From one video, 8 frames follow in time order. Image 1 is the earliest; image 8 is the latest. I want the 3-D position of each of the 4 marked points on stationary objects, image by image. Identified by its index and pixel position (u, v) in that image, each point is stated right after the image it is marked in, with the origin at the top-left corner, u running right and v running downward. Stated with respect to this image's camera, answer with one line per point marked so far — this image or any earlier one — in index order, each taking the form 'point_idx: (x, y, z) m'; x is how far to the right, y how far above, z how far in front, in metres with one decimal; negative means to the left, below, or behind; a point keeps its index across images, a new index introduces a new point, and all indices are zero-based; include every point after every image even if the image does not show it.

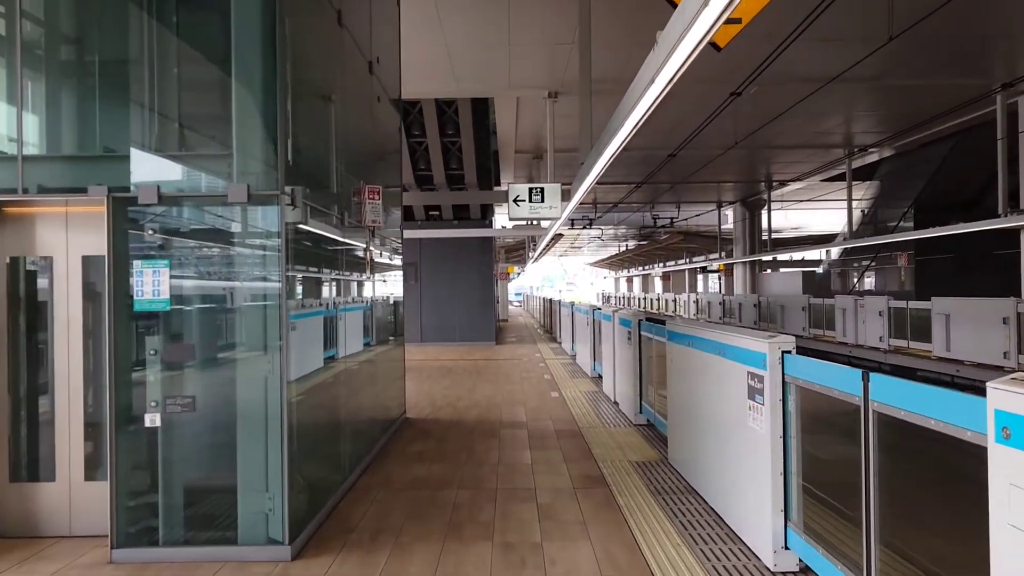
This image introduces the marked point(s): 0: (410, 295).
0: (-1.8, -0.1, +14.1) m
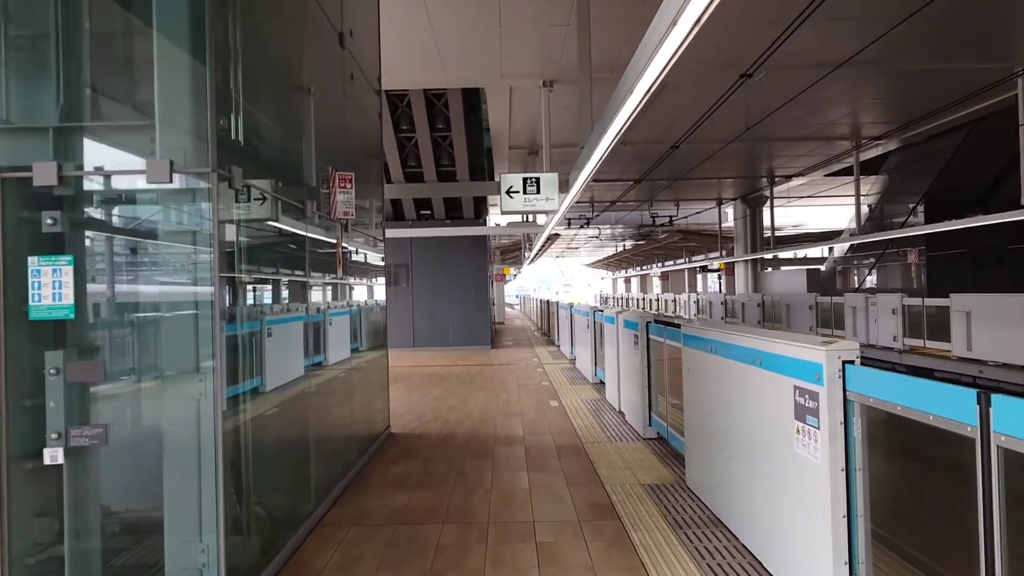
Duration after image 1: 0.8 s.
0: (-1.9, -0.1, +13.6) m
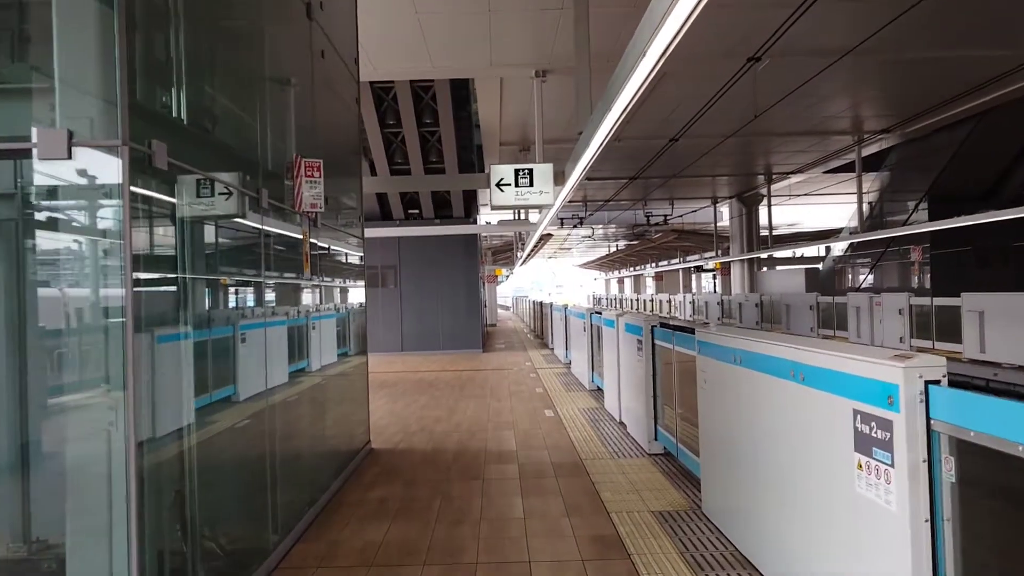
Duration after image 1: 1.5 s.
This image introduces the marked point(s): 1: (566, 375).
0: (-2.0, -0.2, +13.1) m
1: (+0.6, -0.9, +8.5) m
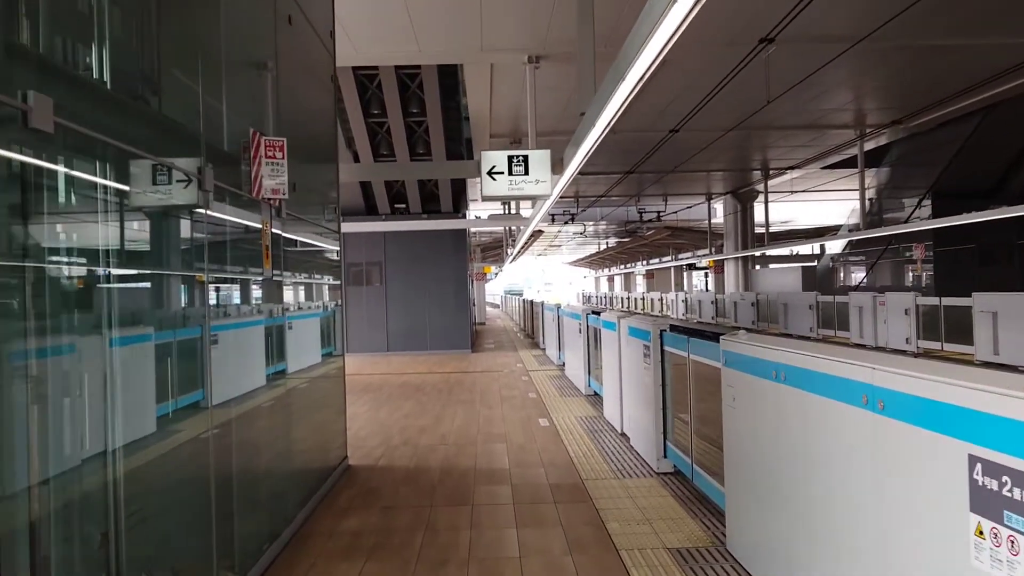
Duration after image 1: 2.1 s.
0: (-2.1, -0.1, +12.6) m
1: (+0.5, -0.9, +8.0) m
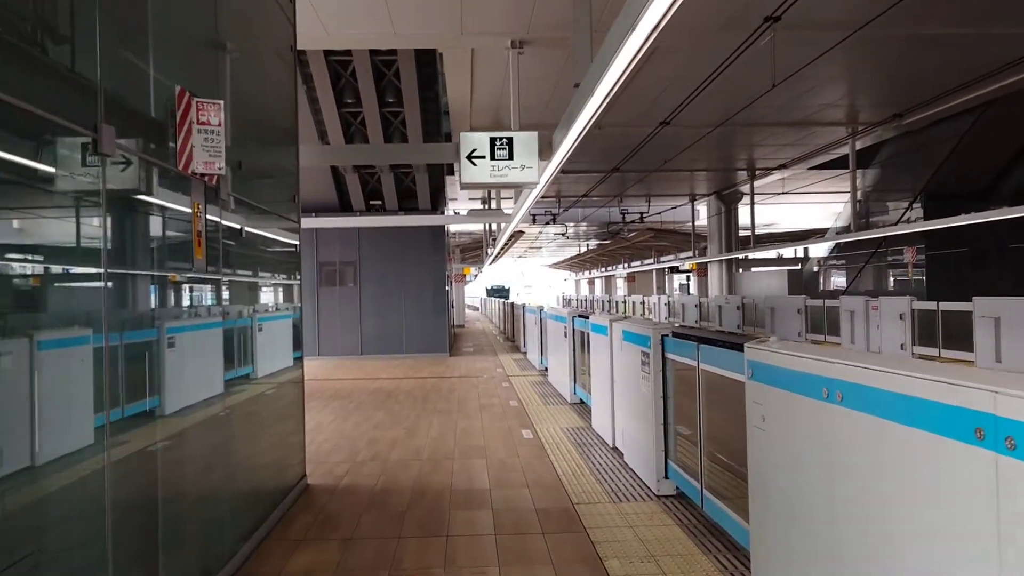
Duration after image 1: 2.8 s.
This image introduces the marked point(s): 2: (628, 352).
0: (-2.4, -0.1, +12.1) m
1: (+0.3, -0.9, +7.6) m
2: (+0.6, -0.3, +4.0) m
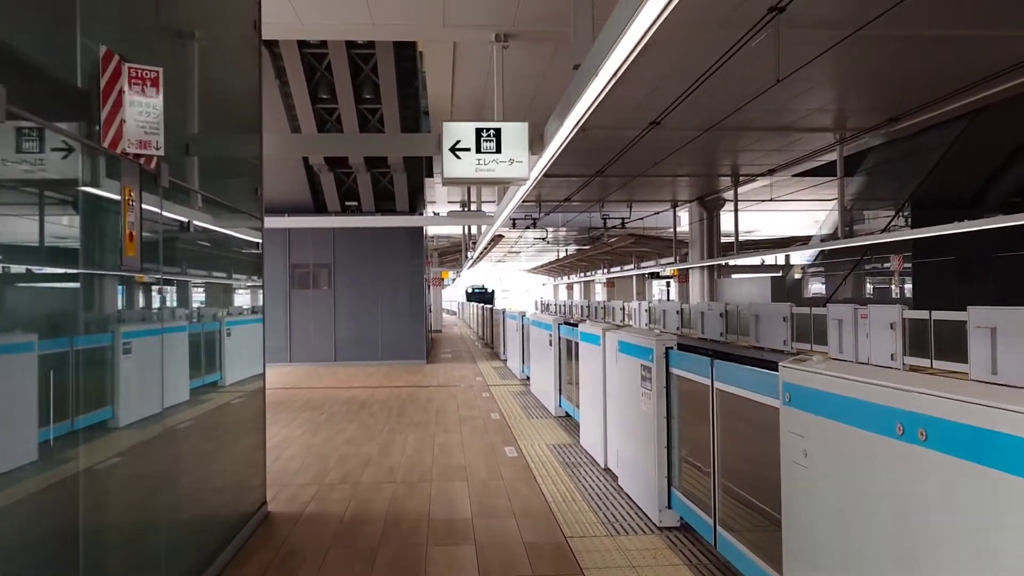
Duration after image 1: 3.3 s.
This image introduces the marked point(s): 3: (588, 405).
0: (-2.7, -0.2, +11.7) m
1: (+0.1, -1.0, +7.2) m
2: (+0.5, -0.3, +3.6) m
3: (+0.4, -0.7, +4.5) m
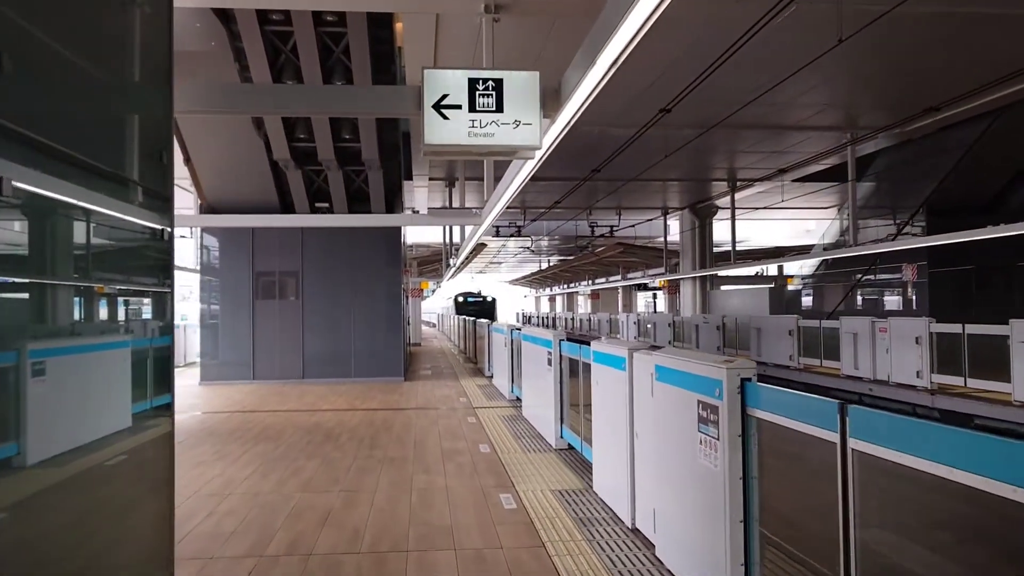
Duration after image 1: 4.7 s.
0: (-2.9, -0.3, +10.7) m
1: (0.0, -1.0, +6.3) m
2: (+0.5, -0.4, +2.7) m
3: (+0.4, -0.7, +3.6) m
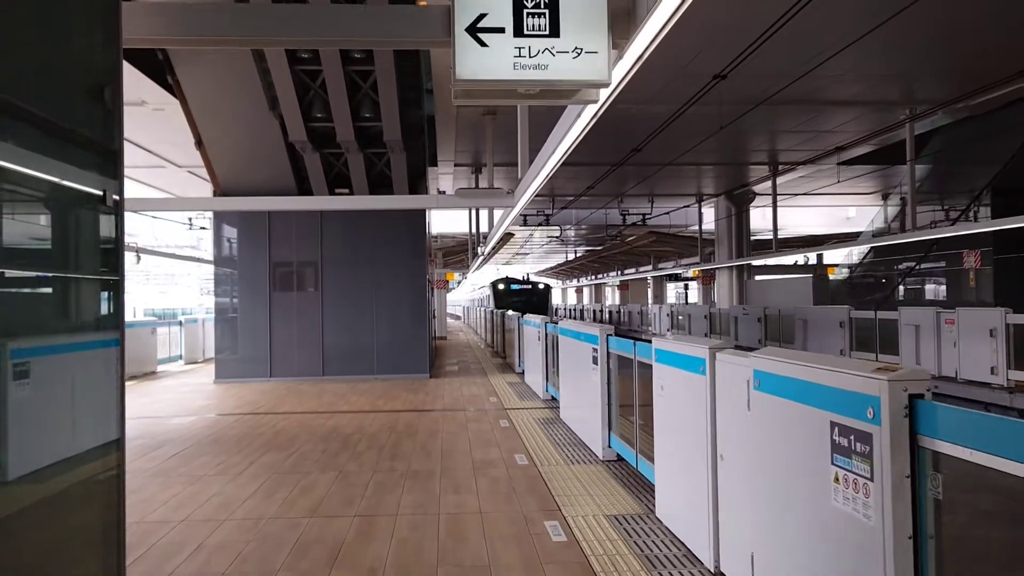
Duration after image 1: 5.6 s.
0: (-2.5, -0.2, +10.2) m
1: (+0.3, -1.0, +5.7) m
2: (+0.7, -0.3, +2.1) m
3: (+0.6, -0.6, +3.0) m
